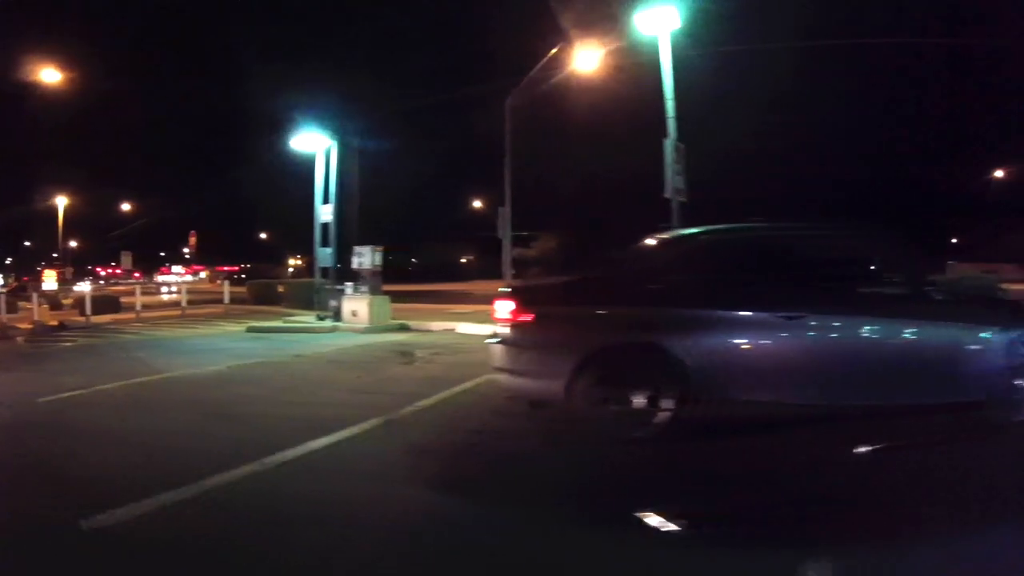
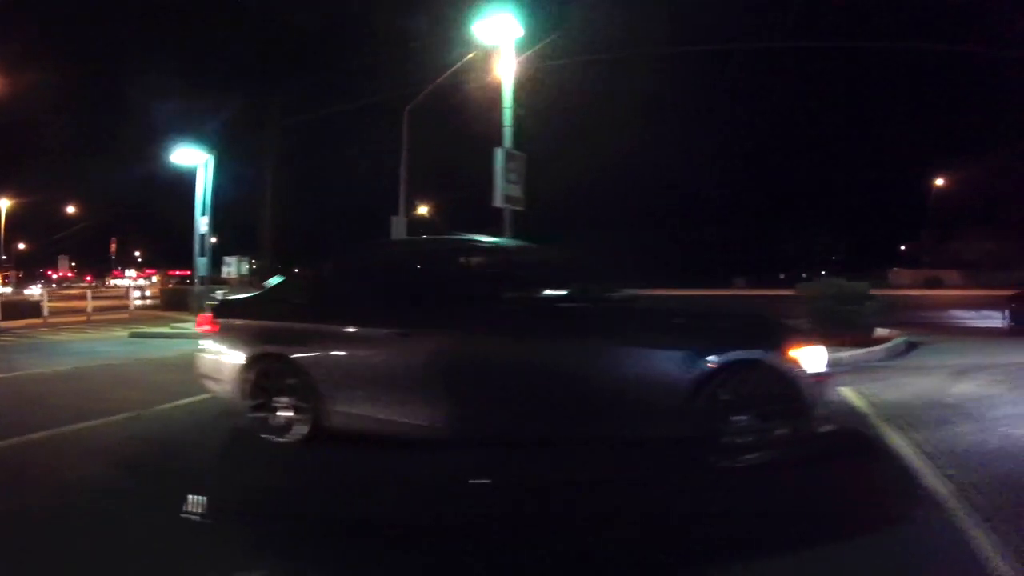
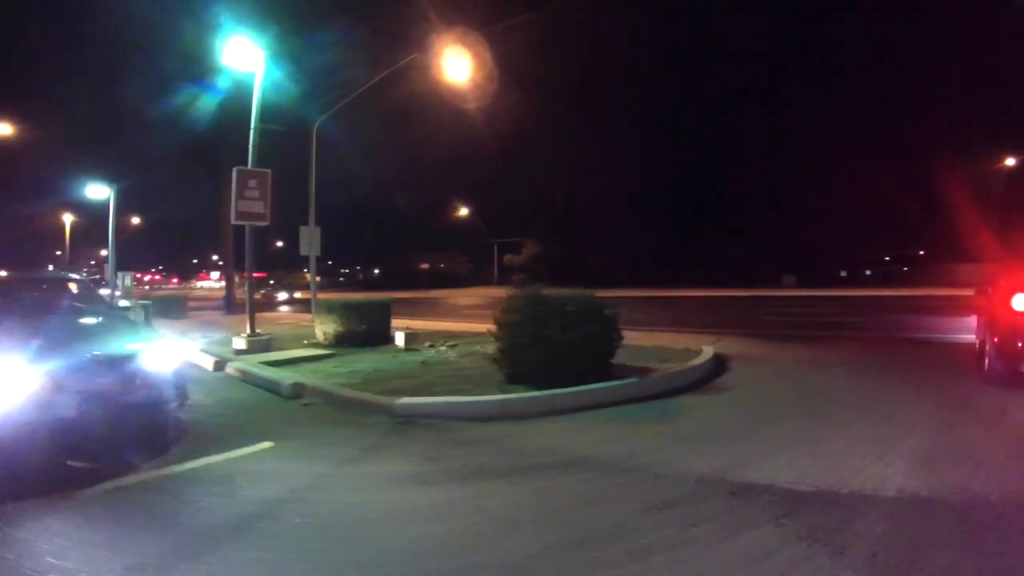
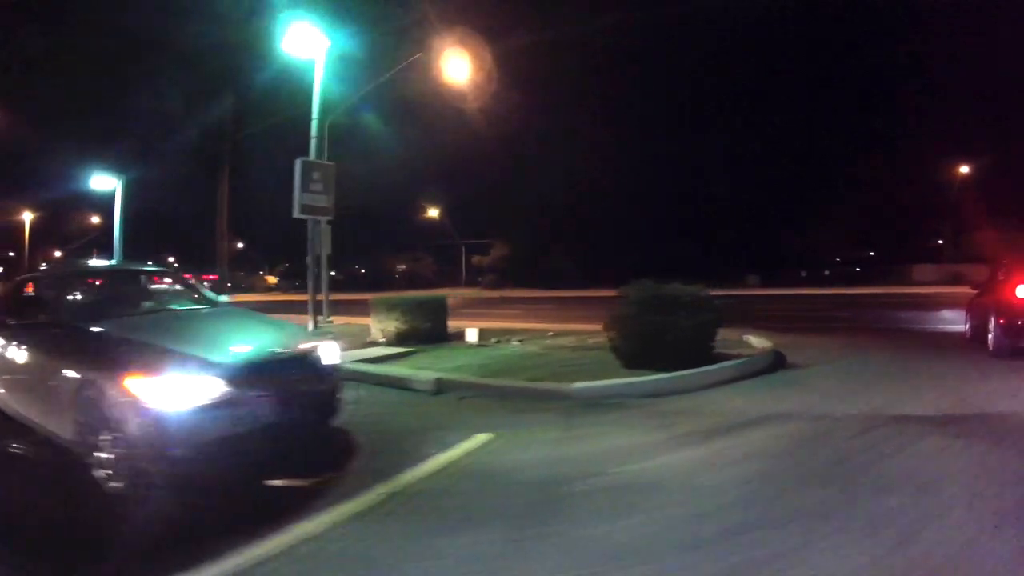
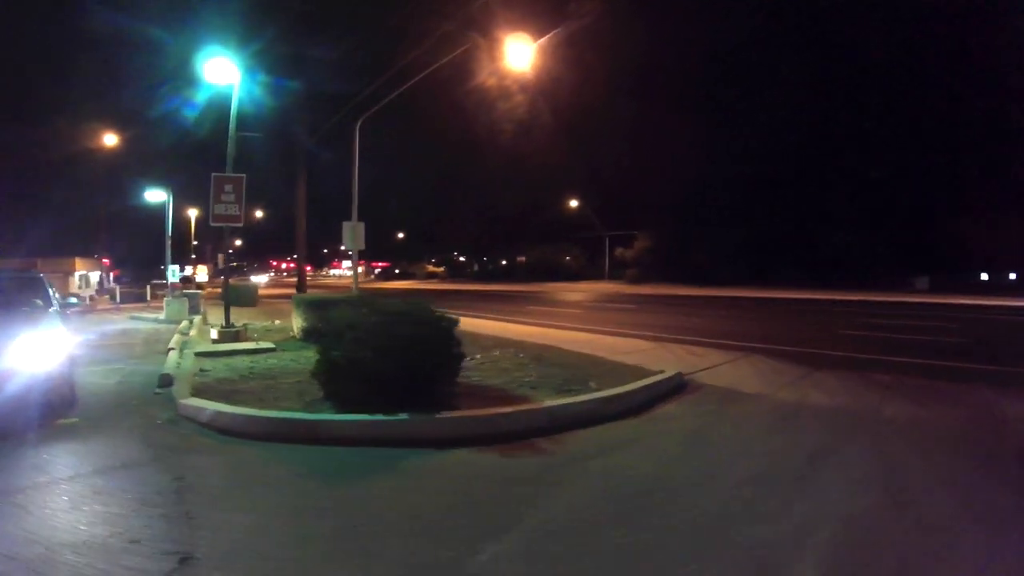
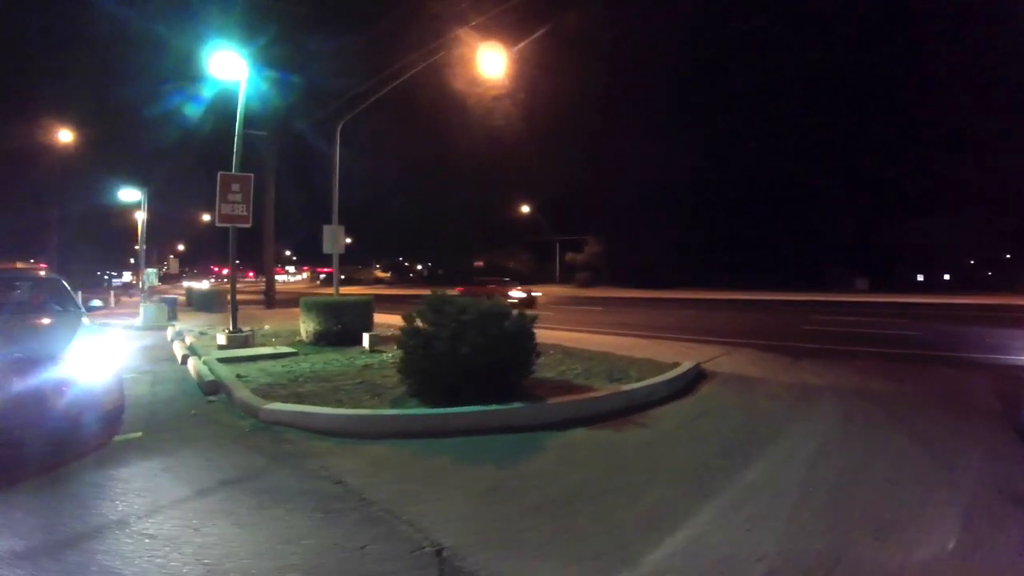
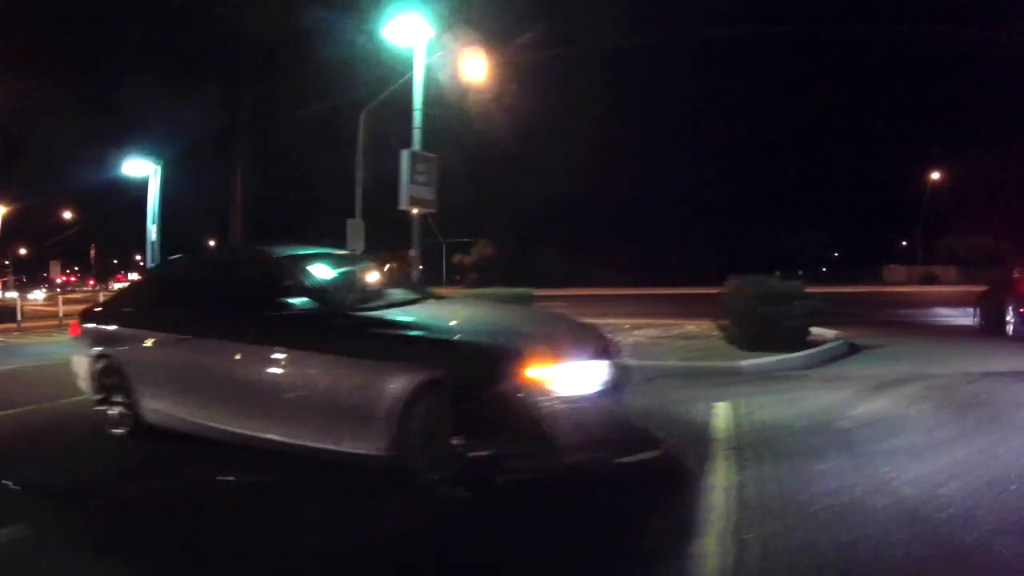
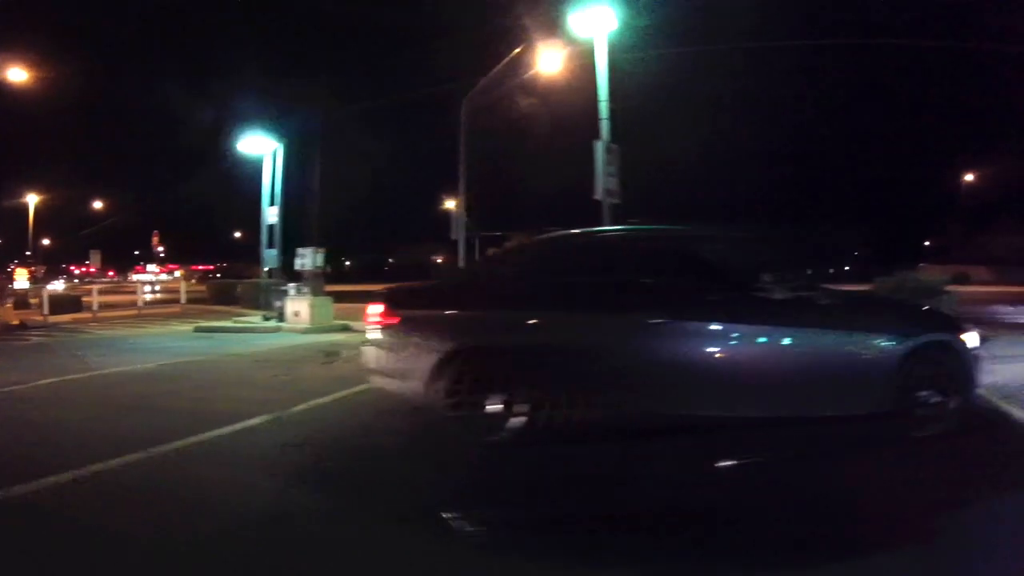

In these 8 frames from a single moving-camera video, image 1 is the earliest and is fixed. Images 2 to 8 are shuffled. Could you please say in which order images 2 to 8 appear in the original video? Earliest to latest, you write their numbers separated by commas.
8, 2, 7, 4, 3, 6, 5
